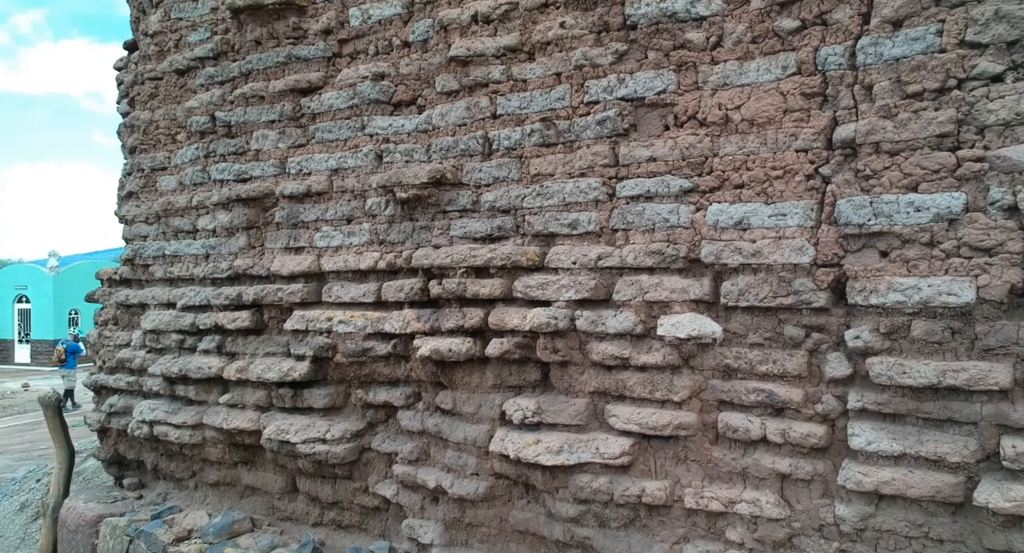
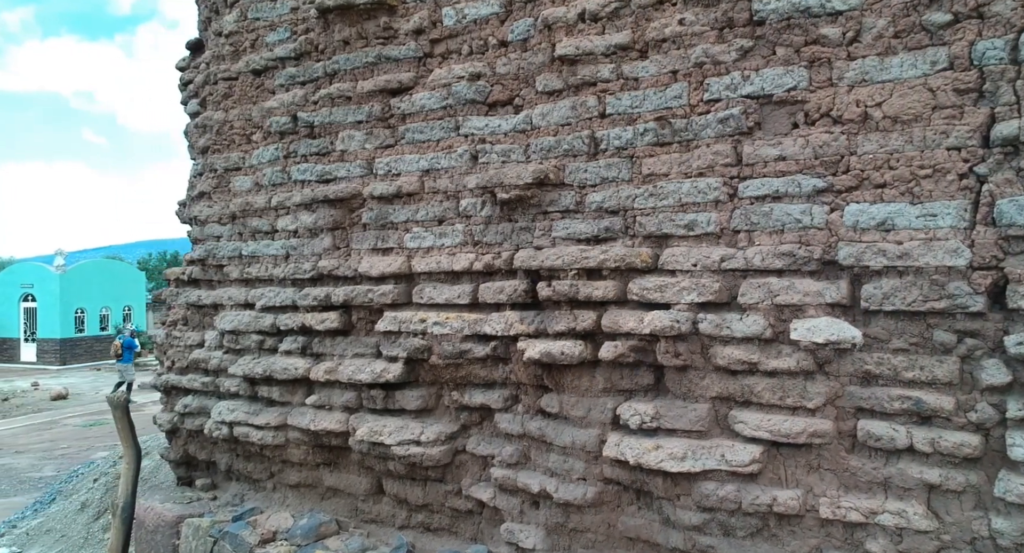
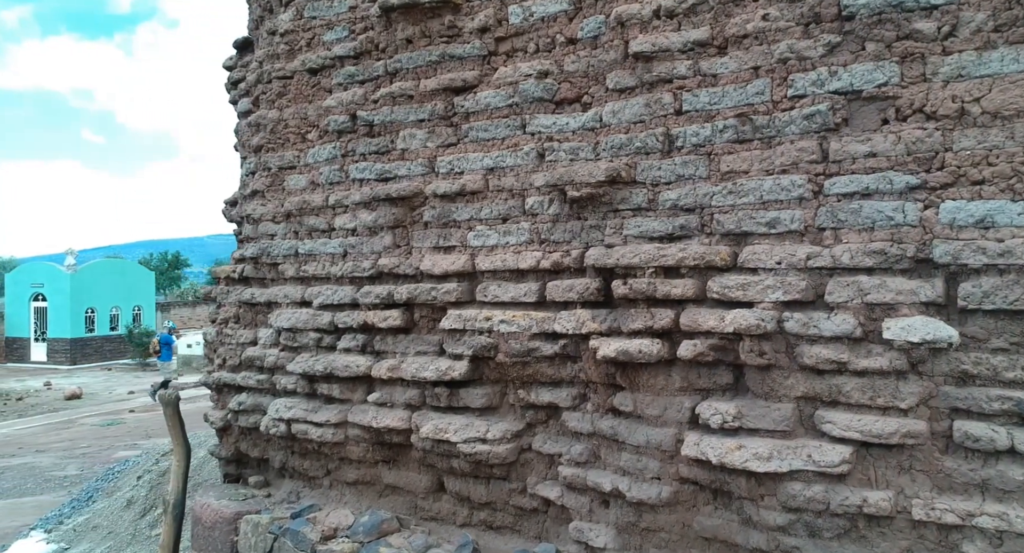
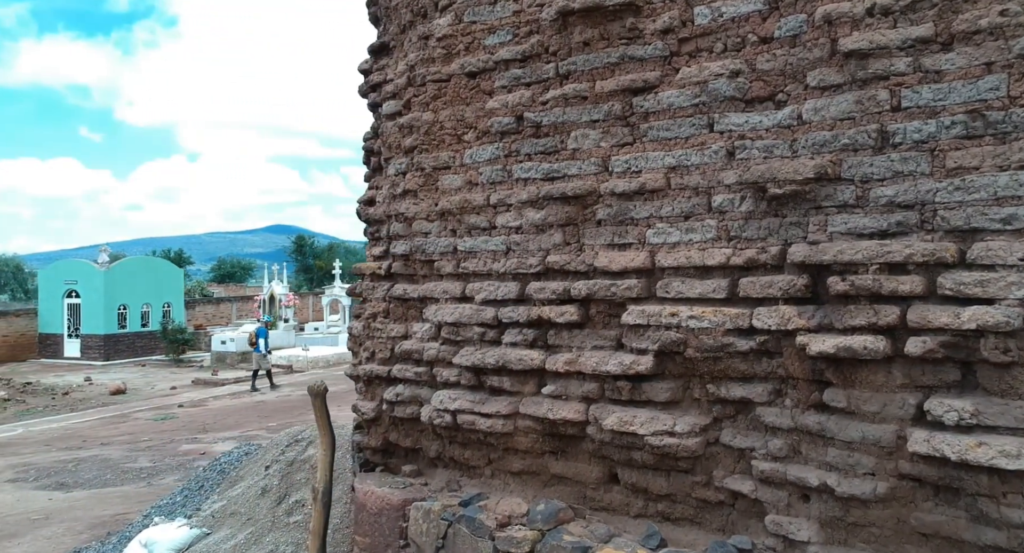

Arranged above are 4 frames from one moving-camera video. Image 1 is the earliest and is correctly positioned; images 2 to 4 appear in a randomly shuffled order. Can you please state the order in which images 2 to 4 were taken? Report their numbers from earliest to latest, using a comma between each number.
2, 3, 4
